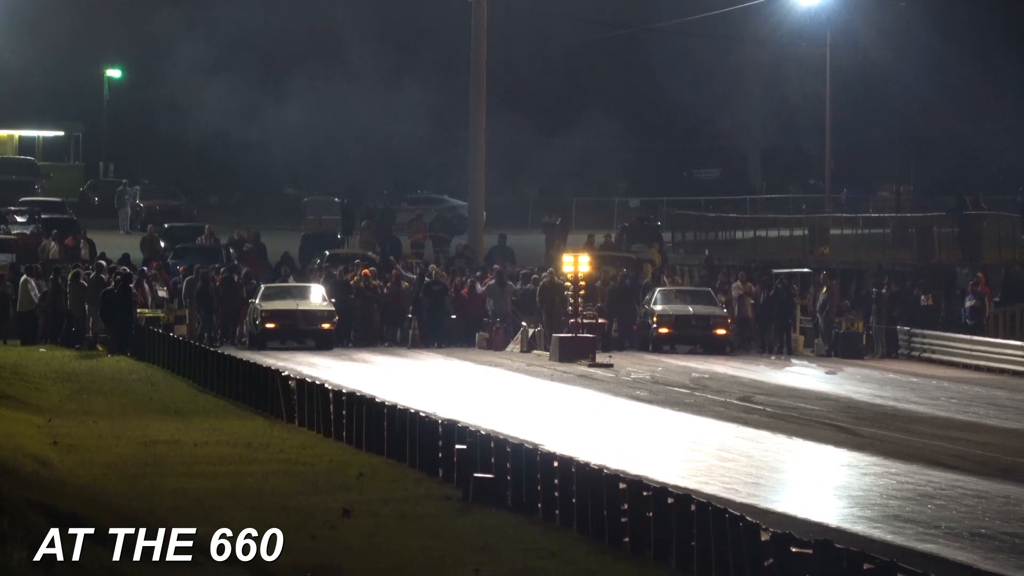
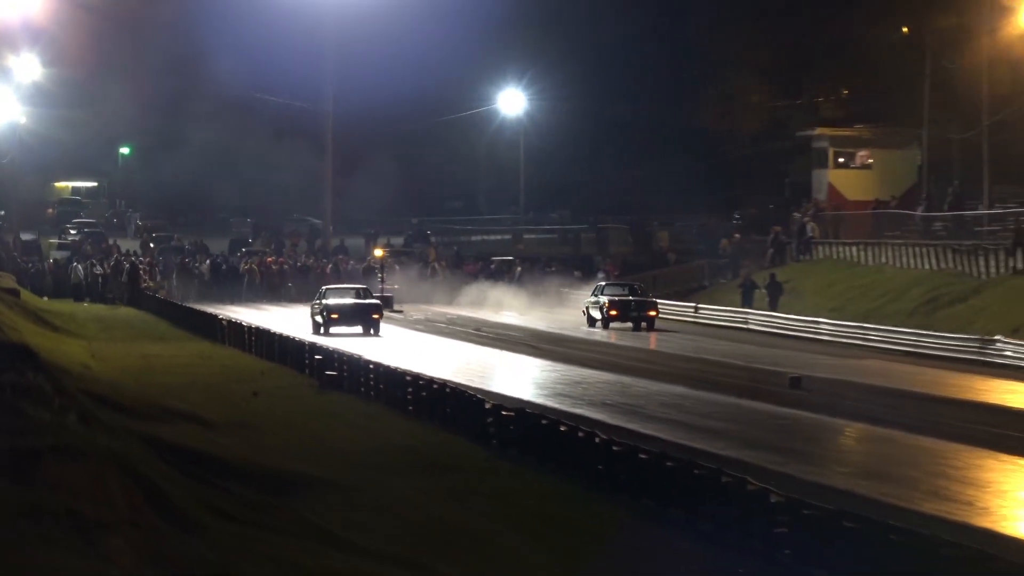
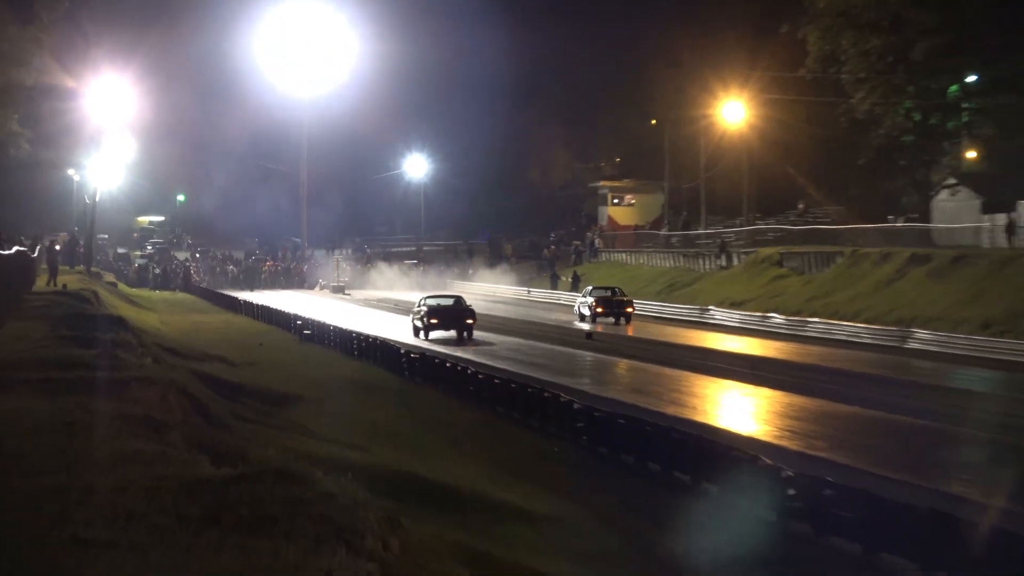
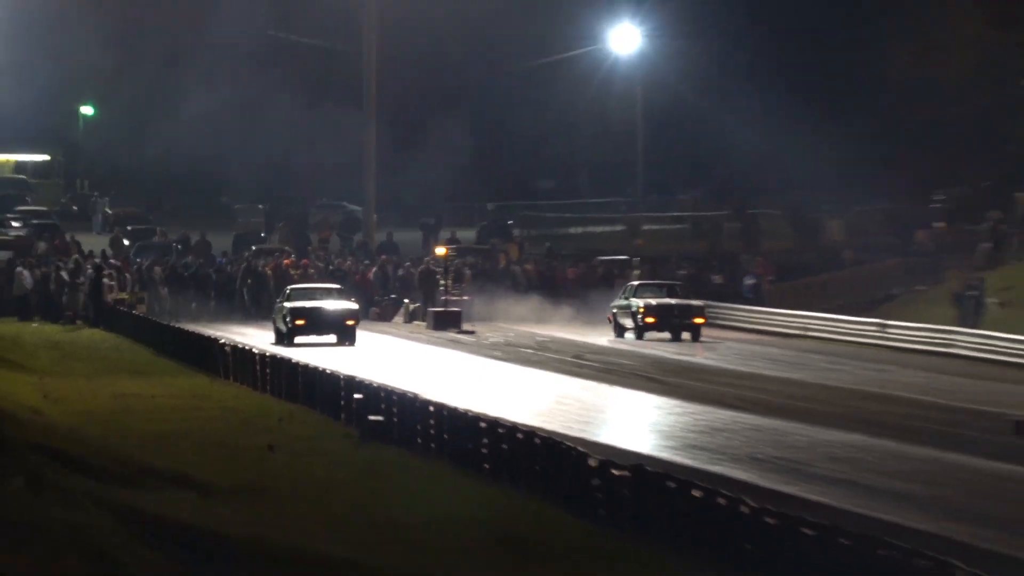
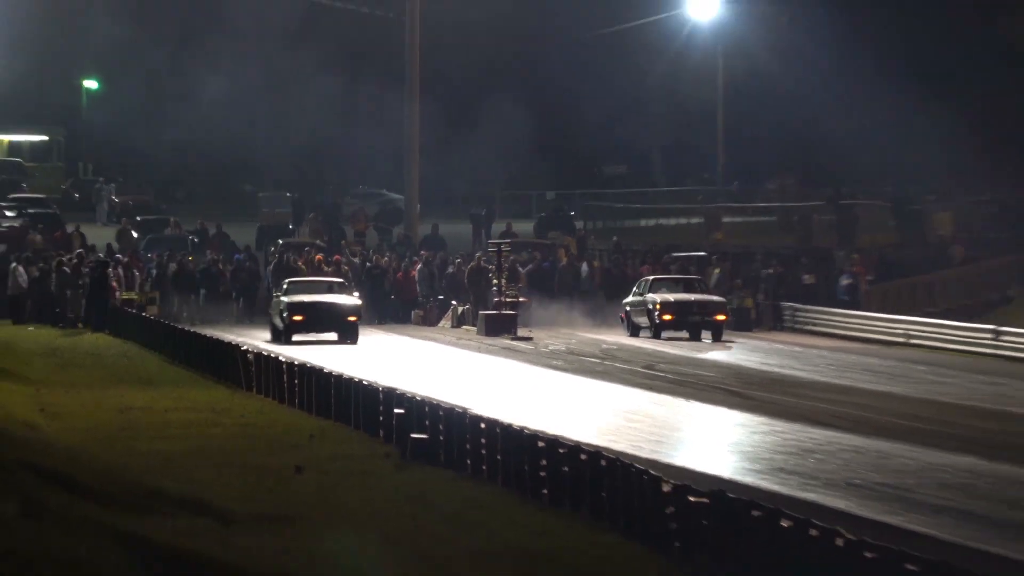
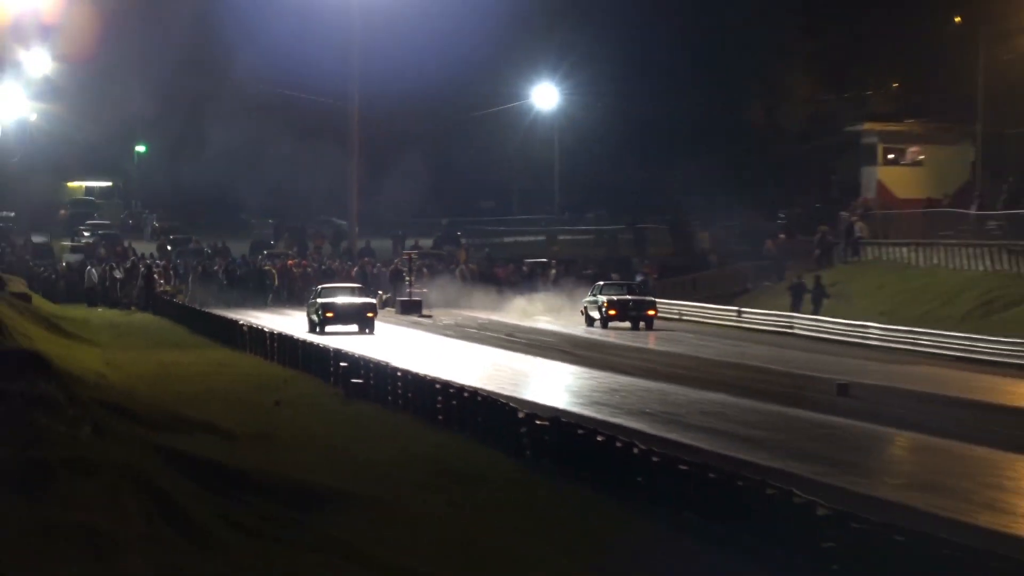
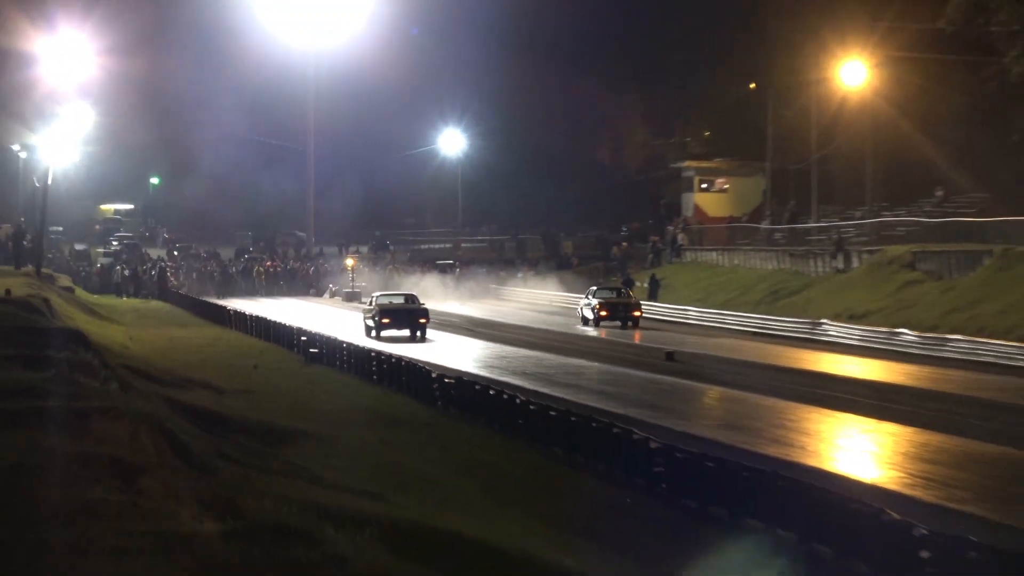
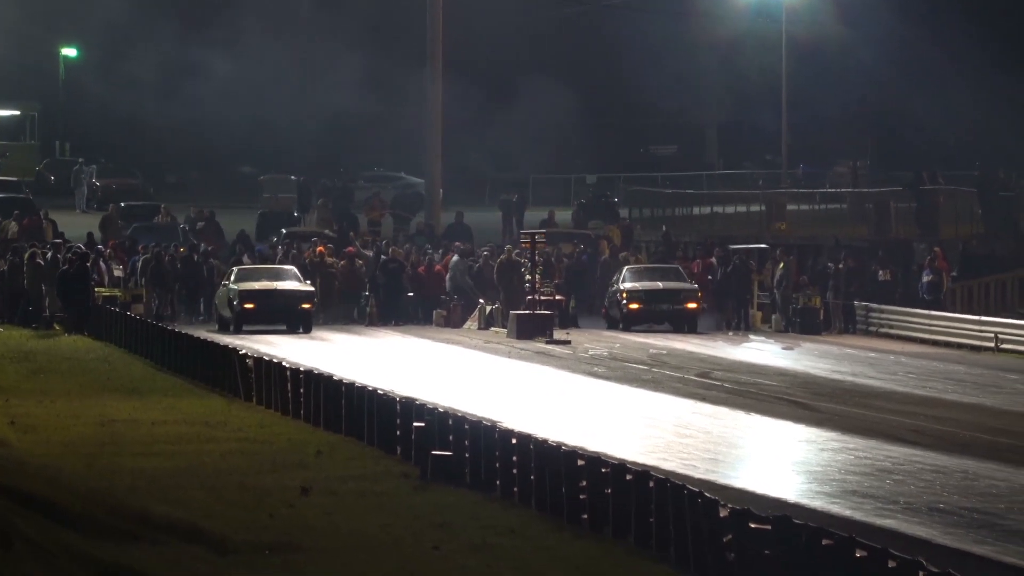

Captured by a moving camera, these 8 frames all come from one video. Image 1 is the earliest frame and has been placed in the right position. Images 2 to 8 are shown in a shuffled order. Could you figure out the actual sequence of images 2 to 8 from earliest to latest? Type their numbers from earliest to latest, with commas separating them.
8, 5, 4, 6, 2, 7, 3
